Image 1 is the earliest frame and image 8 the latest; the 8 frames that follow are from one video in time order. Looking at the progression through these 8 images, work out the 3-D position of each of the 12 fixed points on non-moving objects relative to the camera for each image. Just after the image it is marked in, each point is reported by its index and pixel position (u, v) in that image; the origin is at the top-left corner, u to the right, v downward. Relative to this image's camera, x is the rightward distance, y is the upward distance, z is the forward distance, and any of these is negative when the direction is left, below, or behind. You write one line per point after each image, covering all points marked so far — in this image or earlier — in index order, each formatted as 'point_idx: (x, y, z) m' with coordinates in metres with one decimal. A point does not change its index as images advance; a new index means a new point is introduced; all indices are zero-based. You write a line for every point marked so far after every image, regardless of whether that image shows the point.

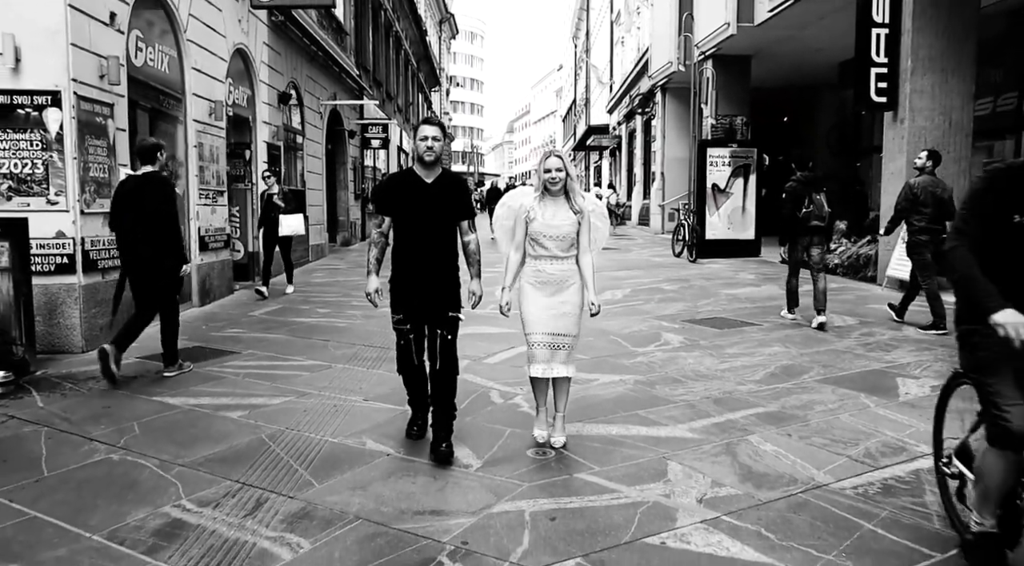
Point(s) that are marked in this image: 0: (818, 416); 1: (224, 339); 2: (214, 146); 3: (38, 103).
0: (+1.9, -0.8, +4.6) m
1: (-2.8, -0.5, +7.1) m
2: (-4.0, +1.8, +9.6) m
3: (-4.0, +1.5, +6.0) m
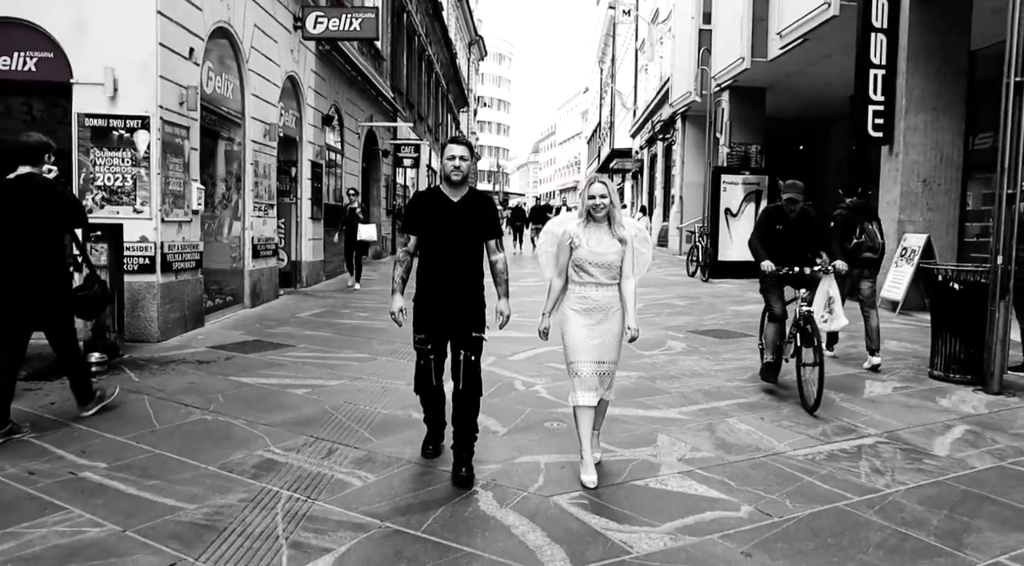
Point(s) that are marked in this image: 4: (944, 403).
0: (+2.1, -0.9, +5.4) m
1: (-2.6, -0.6, +8.0) m
2: (-3.6, +1.8, +10.6) m
3: (-3.7, +1.5, +7.0) m
4: (+3.4, -0.9, +5.6) m
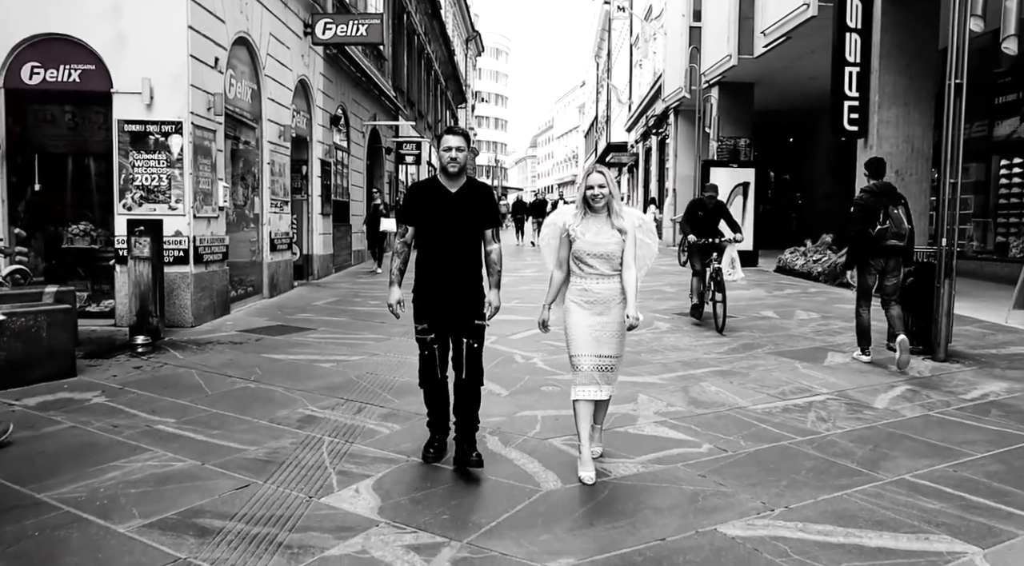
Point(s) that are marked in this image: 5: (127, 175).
0: (+2.1, -0.8, +6.2) m
1: (-2.6, -0.4, +8.8) m
2: (-3.6, +1.9, +11.3) m
3: (-3.8, +1.6, +7.8) m
4: (+3.4, -0.8, +6.4) m
5: (-4.1, +1.2, +7.8) m
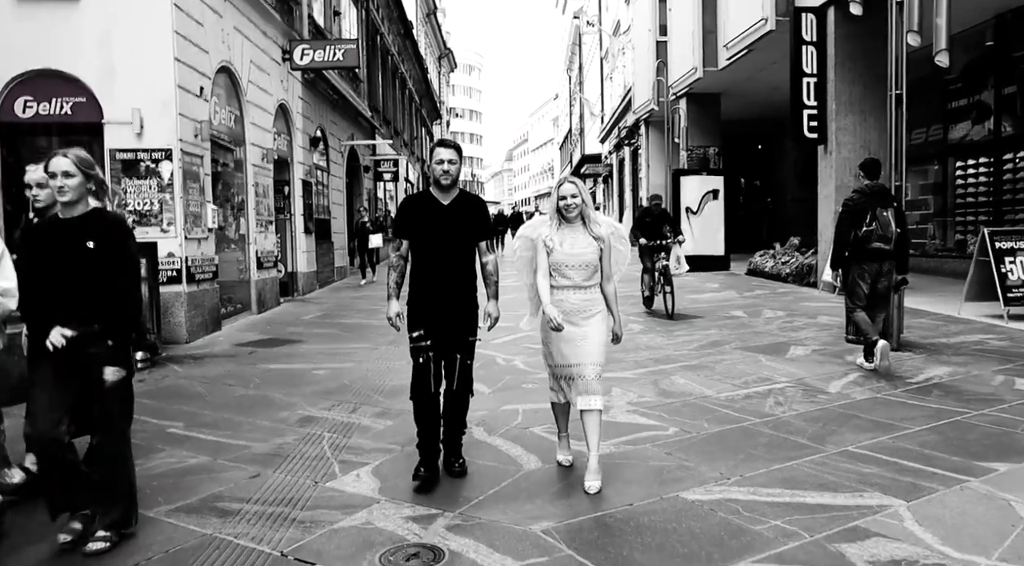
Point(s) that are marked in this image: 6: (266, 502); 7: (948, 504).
0: (+1.9, -0.8, +6.6) m
1: (-2.8, -0.6, +9.1) m
2: (-4.0, +1.6, +11.7) m
3: (-4.0, +1.4, +8.1) m
4: (+3.3, -0.7, +6.9) m
5: (-4.4, +0.9, +8.1) m
6: (-1.2, -1.1, +3.6) m
7: (+2.1, -1.0, +3.4) m
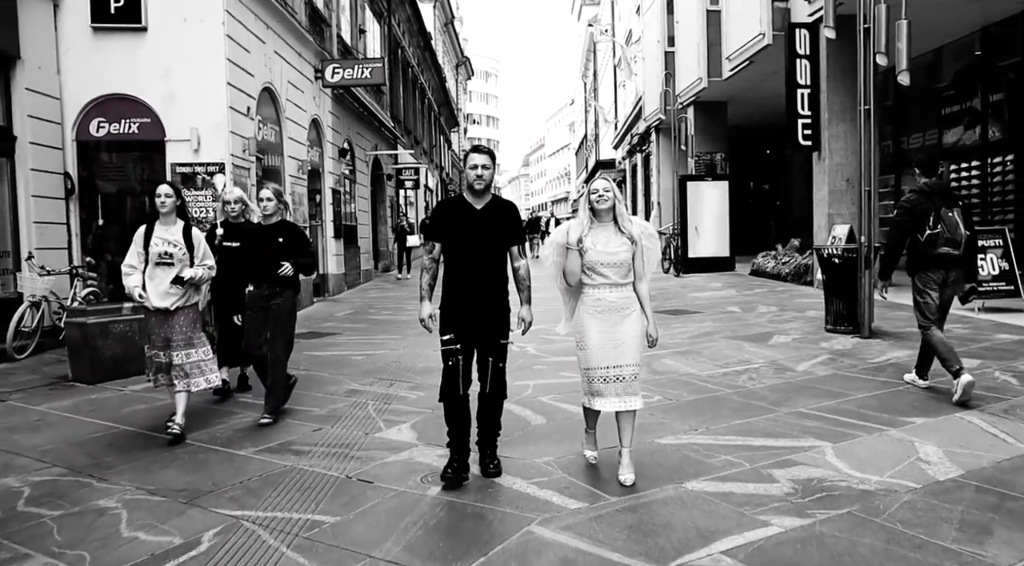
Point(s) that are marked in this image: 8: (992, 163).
0: (+2.1, -0.7, +7.5) m
1: (-2.6, -0.6, +10.1) m
2: (-3.8, +1.6, +12.8) m
3: (-3.9, +1.4, +9.2) m
4: (+3.4, -0.7, +7.8) m
5: (-4.2, +0.9, +9.2) m
6: (-1.2, -1.0, +4.6) m
7: (+2.1, -1.0, +4.3) m
8: (+9.5, +2.4, +14.1) m
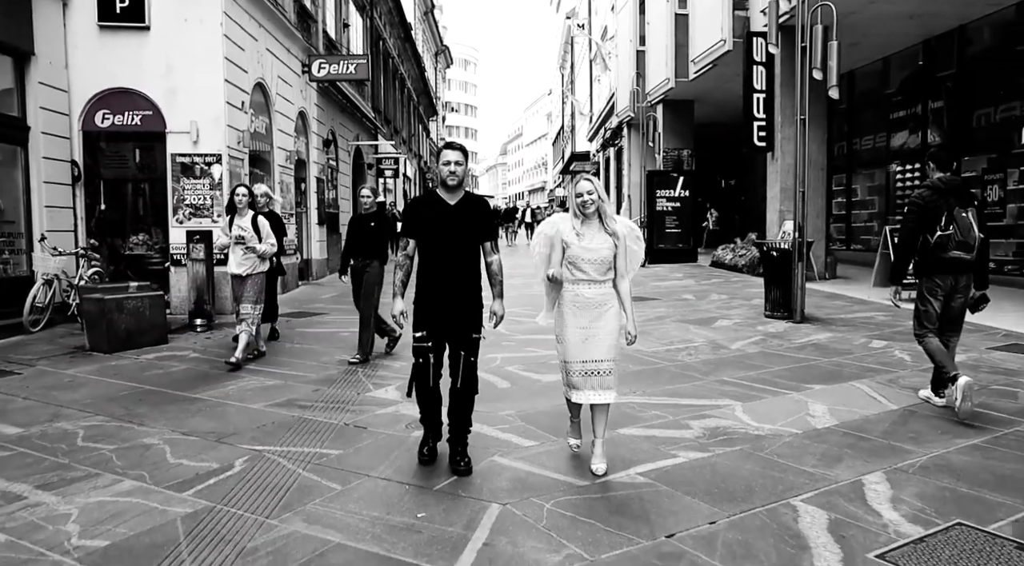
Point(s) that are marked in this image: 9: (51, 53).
0: (+1.7, -0.6, +8.5) m
1: (-3.0, -0.4, +11.0) m
2: (-4.2, +1.9, +13.5) m
3: (-4.2, +1.7, +9.9) m
4: (+3.1, -0.5, +8.8) m
5: (-4.6, +1.2, +9.9) m
6: (-1.4, -0.9, +5.4) m
7: (+1.9, -0.9, +5.3) m
8: (+8.9, +2.5, +15.3) m
9: (-6.0, +3.0, +9.3) m
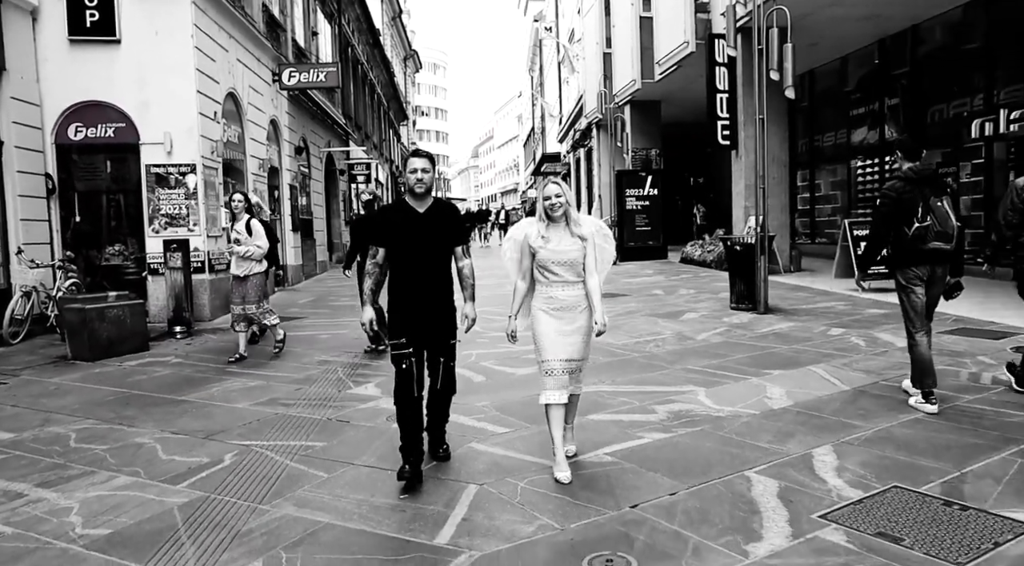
0: (+1.4, -0.5, +8.8) m
1: (-3.4, -0.5, +11.1) m
2: (-4.8, +1.8, +13.6) m
3: (-4.6, +1.6, +10.0) m
4: (+2.7, -0.5, +9.2) m
5: (-5.0, +1.1, +10.0) m
6: (-1.6, -0.9, +5.7) m
7: (+1.7, -0.8, +5.6) m
8: (+8.3, +2.7, +15.9) m
9: (-6.4, +2.8, +9.4) m
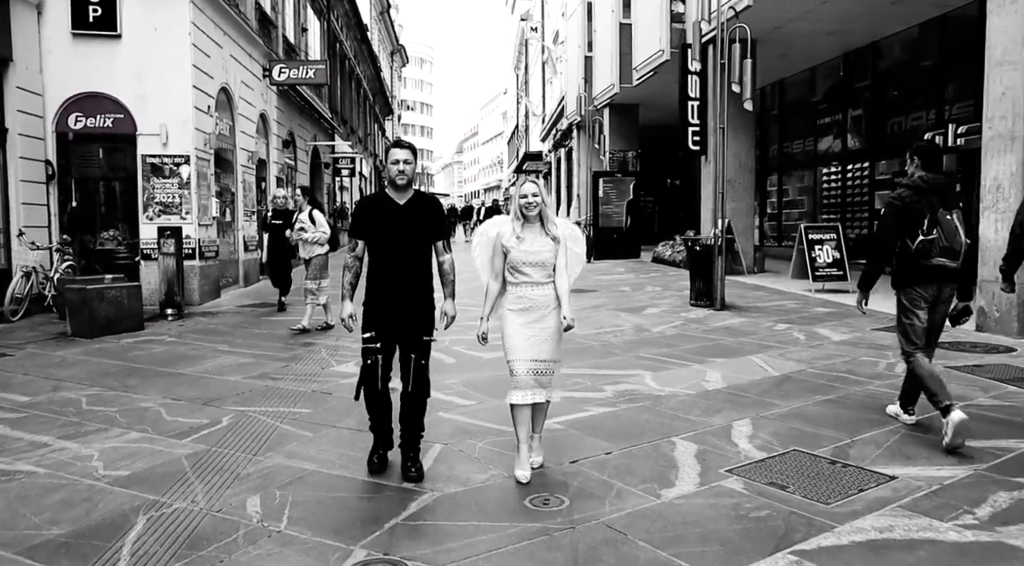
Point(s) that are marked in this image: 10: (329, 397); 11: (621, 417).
0: (+1.1, -0.5, +9.5) m
1: (-3.8, -0.3, +11.7) m
2: (-5.2, +2.0, +14.1) m
3: (-5.0, +1.8, +10.5) m
4: (+2.4, -0.4, +9.9) m
5: (-5.3, +1.3, +10.5) m
6: (-1.9, -0.8, +6.2) m
7: (+1.4, -0.8, +6.3) m
8: (+7.9, +2.6, +16.7) m
9: (-6.7, +3.1, +9.8) m
10: (-1.4, -0.9, +5.5) m
11: (+0.8, -0.9, +5.0) m
